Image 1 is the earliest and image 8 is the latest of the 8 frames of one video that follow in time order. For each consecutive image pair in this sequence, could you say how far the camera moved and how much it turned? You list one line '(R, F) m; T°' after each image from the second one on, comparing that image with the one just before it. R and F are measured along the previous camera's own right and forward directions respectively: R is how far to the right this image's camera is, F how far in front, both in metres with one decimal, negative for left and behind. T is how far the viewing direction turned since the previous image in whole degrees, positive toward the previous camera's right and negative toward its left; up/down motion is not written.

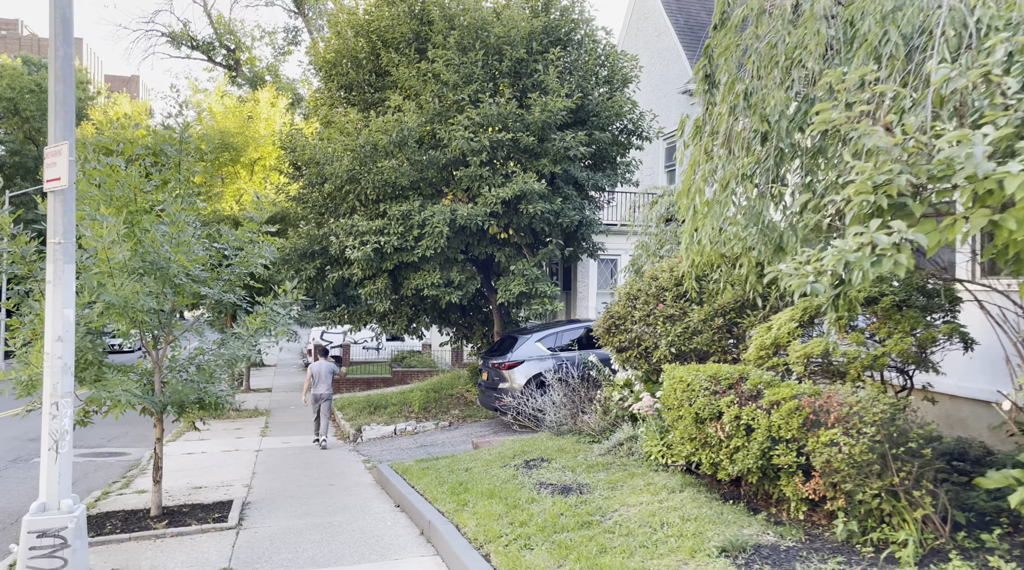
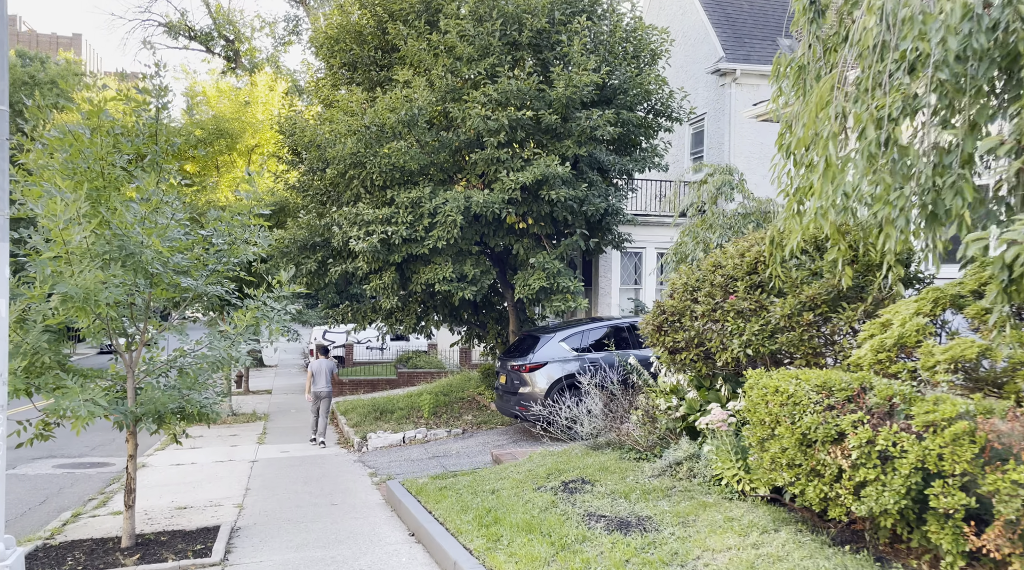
(-0.3, +1.2) m; 0°
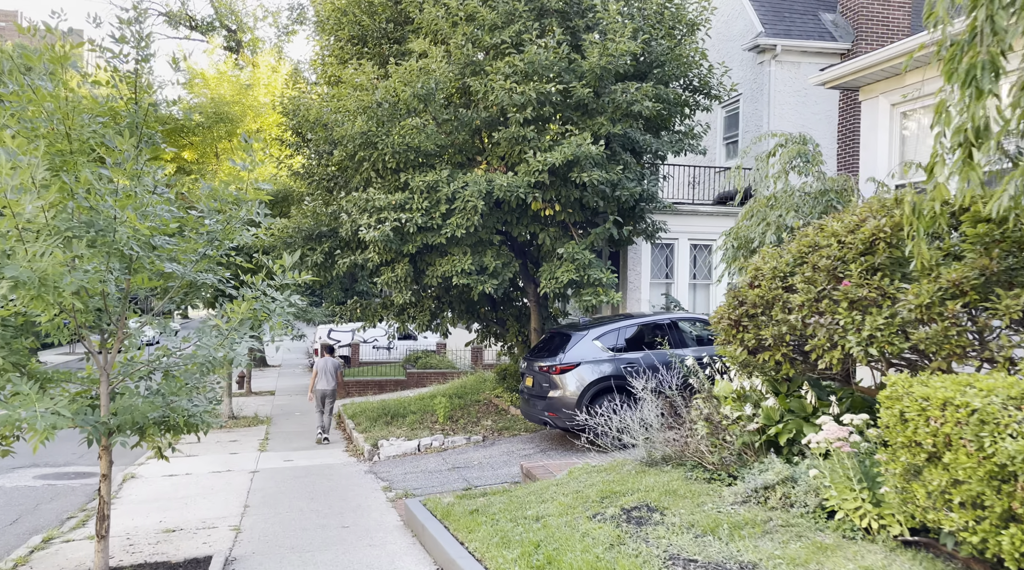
(-0.3, +1.2) m; 0°
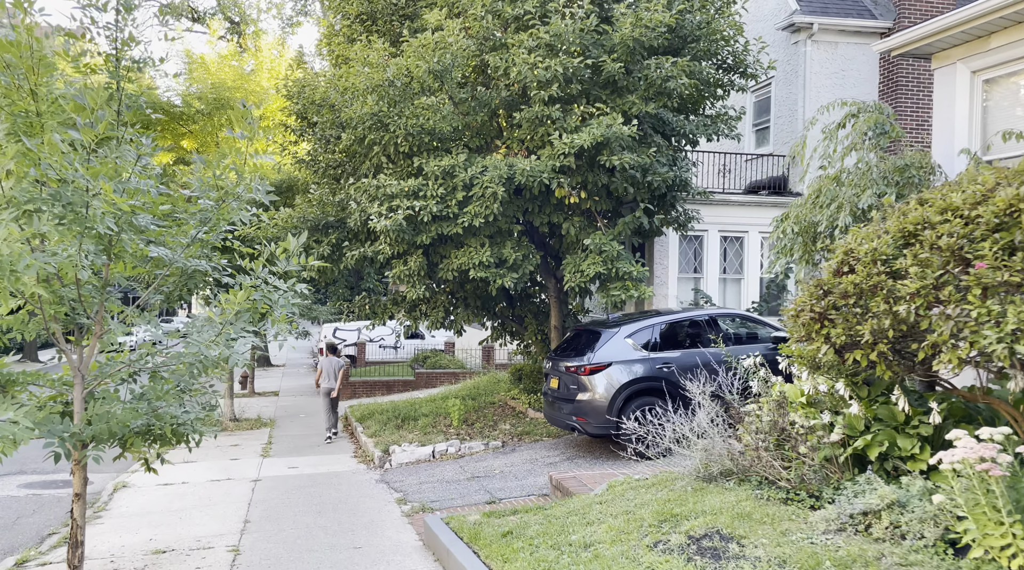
(-0.3, +0.9) m; 0°
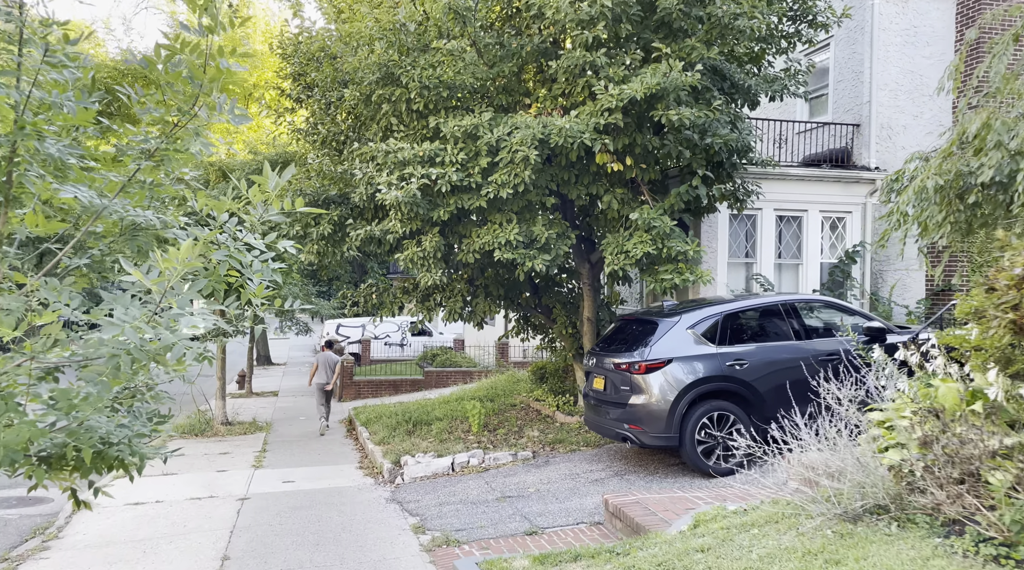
(-0.4, +1.7) m; 0°
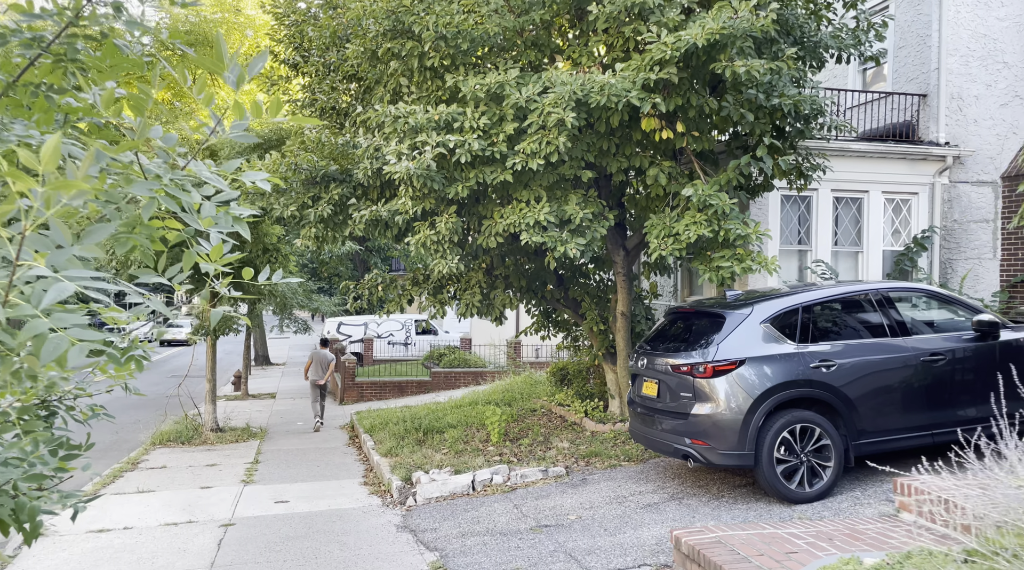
(-0.3, +1.4) m; 0°
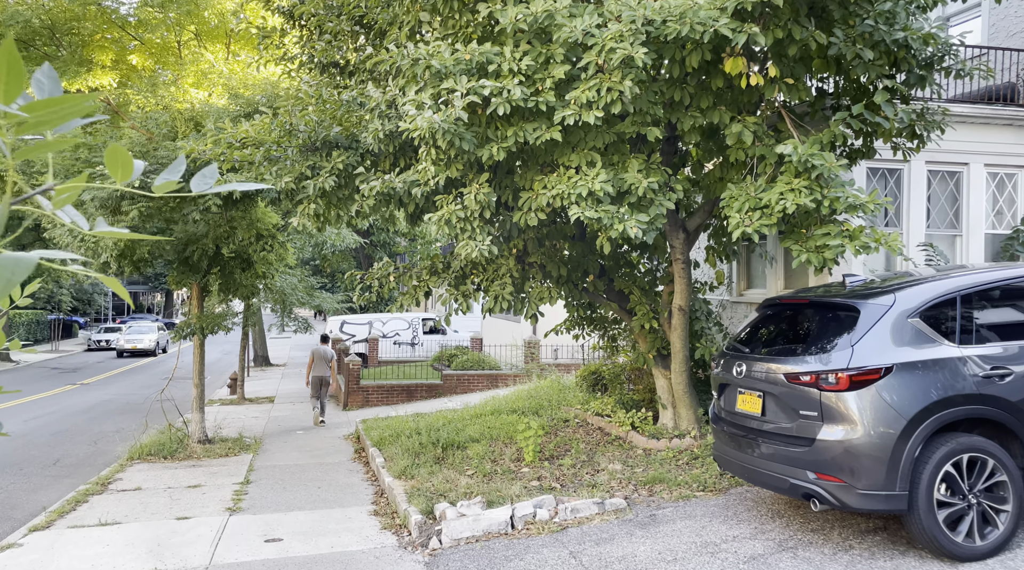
(-0.4, +1.6) m; 0°
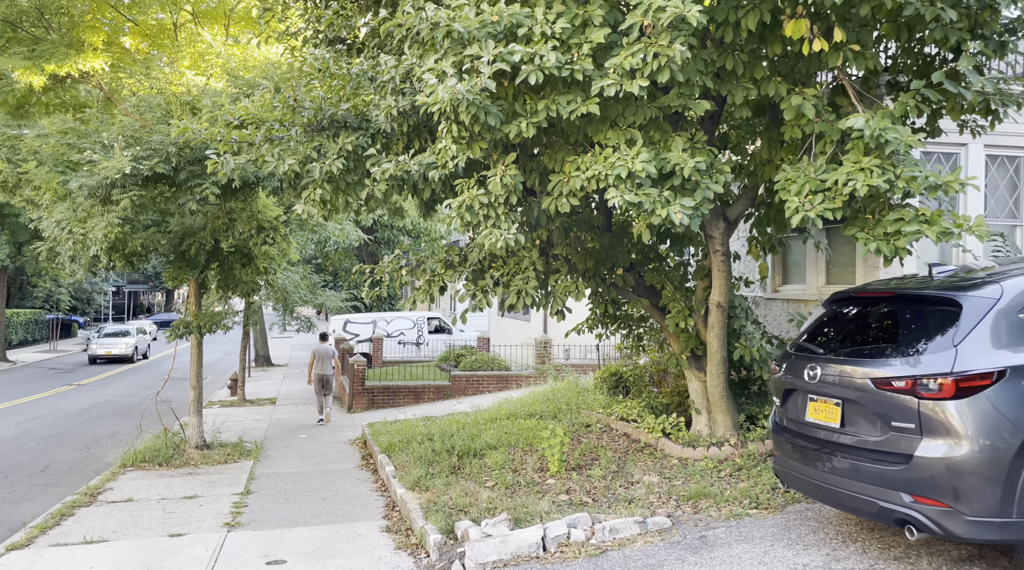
(-0.2, +0.7) m; 0°
